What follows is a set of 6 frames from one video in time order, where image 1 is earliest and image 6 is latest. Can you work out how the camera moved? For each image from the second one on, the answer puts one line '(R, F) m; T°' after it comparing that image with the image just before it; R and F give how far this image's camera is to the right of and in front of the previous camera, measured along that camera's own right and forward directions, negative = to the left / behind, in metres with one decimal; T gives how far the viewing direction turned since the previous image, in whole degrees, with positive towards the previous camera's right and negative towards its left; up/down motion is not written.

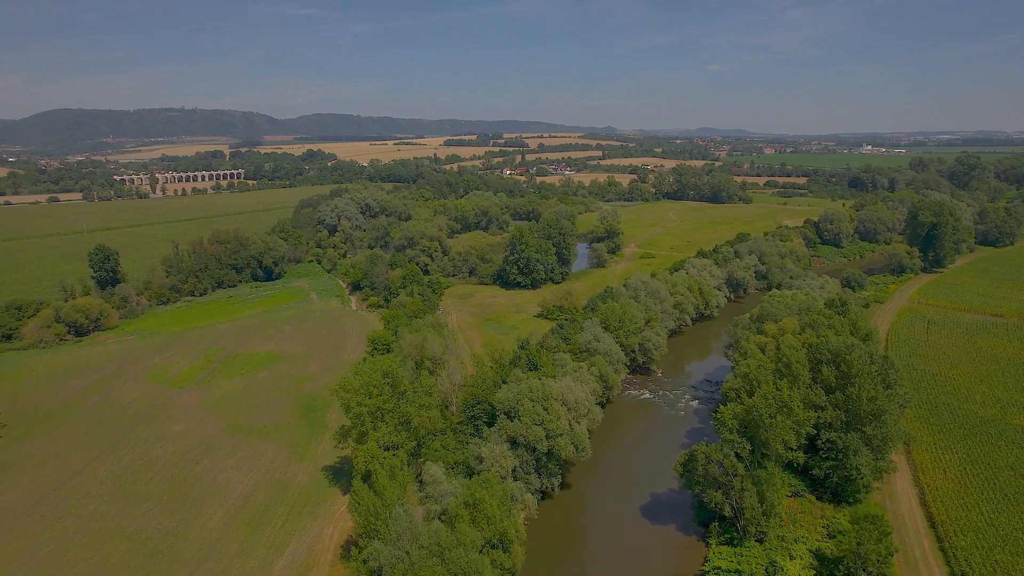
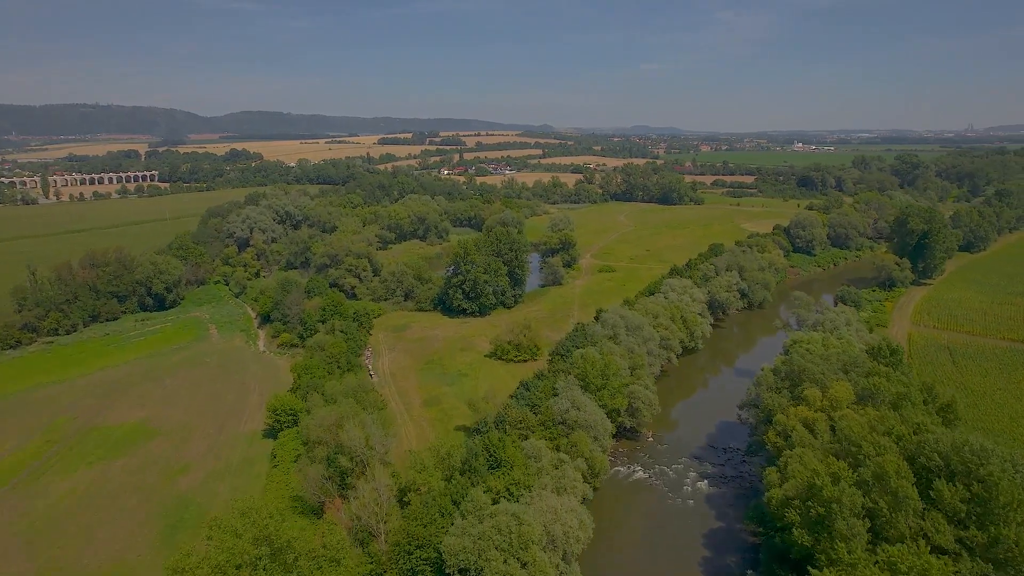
(-0.4, +11.0) m; +5°
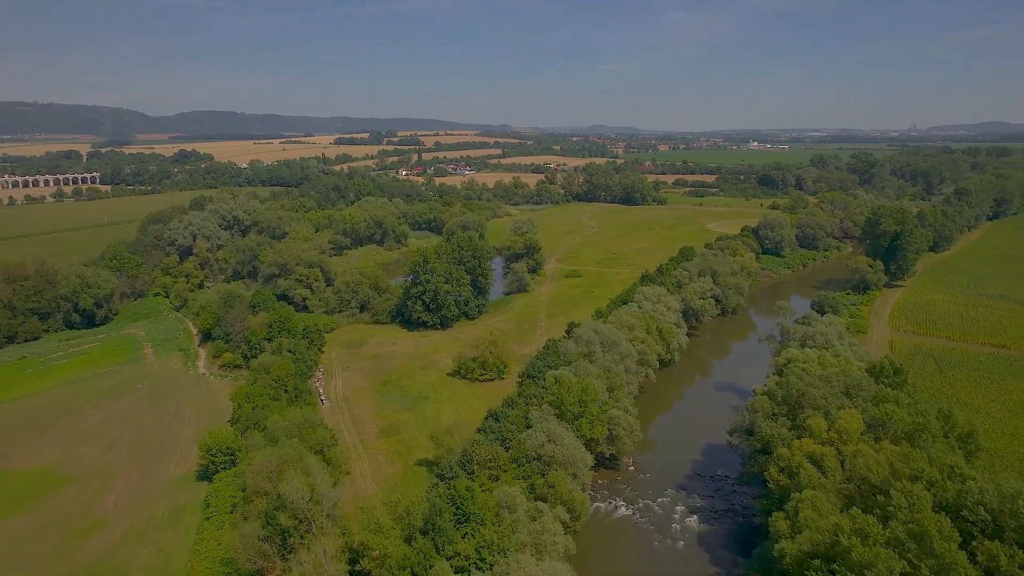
(-0.2, +3.6) m; +3°
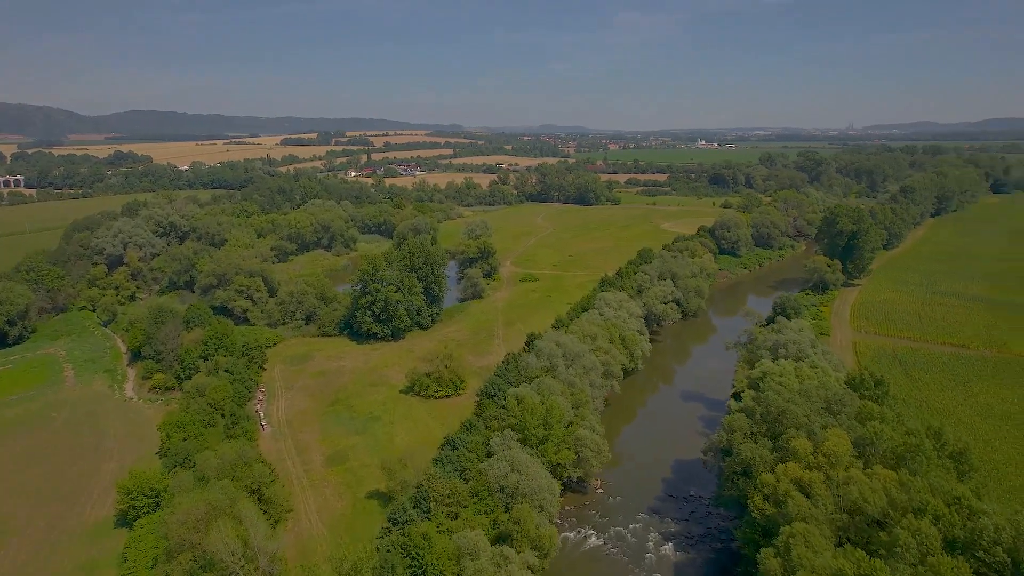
(-0.1, +2.5) m; +4°
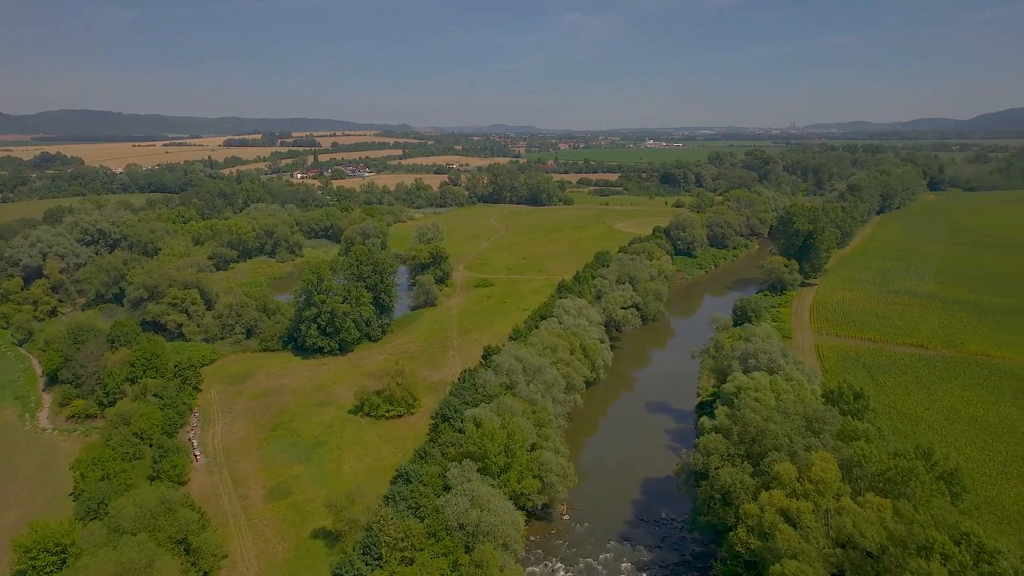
(-0.1, +2.4) m; +4°
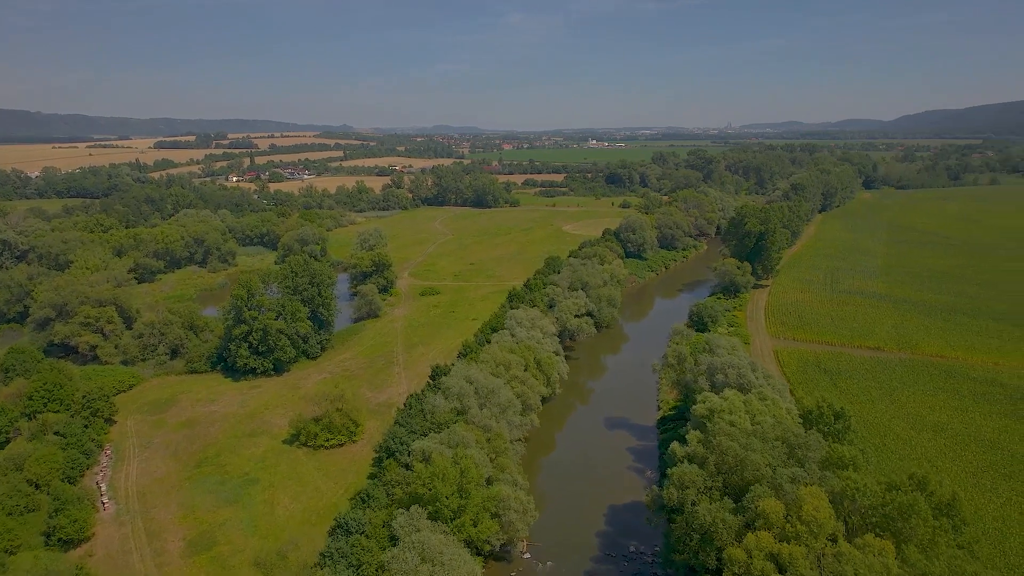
(-0.1, +2.8) m; +4°
